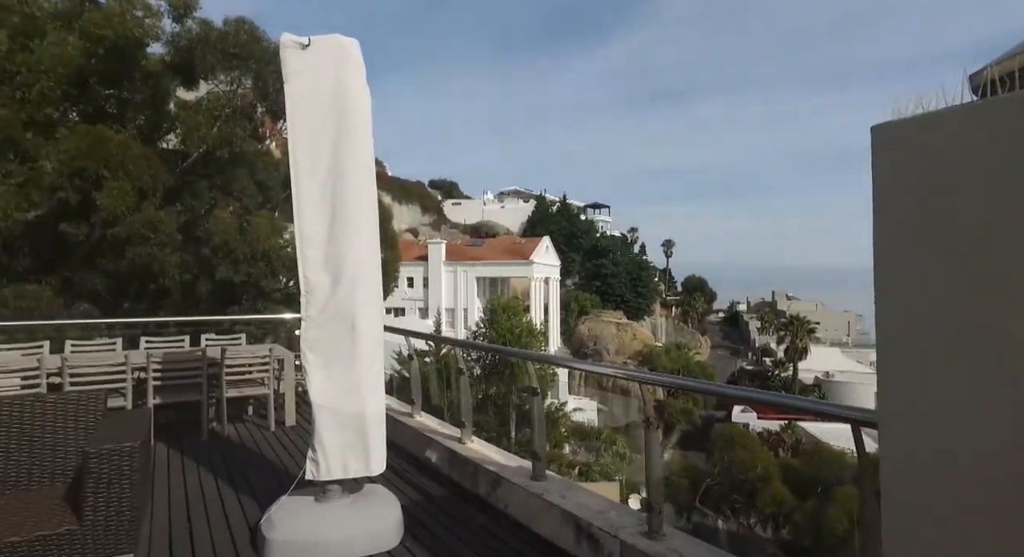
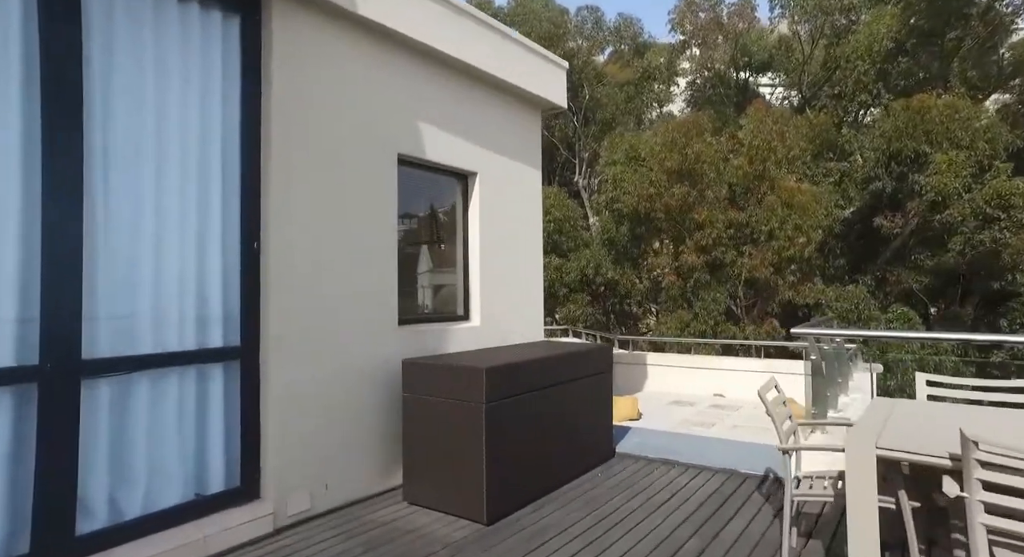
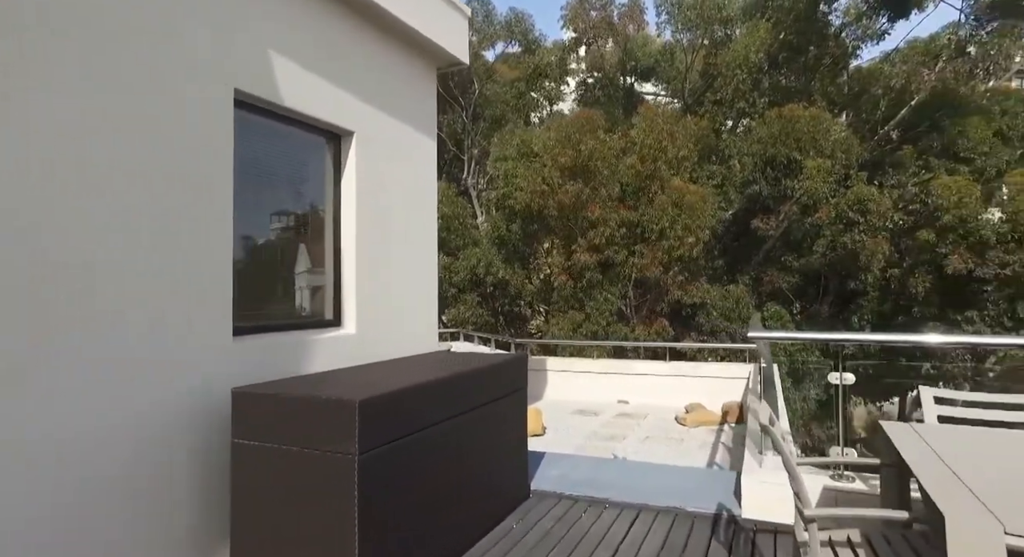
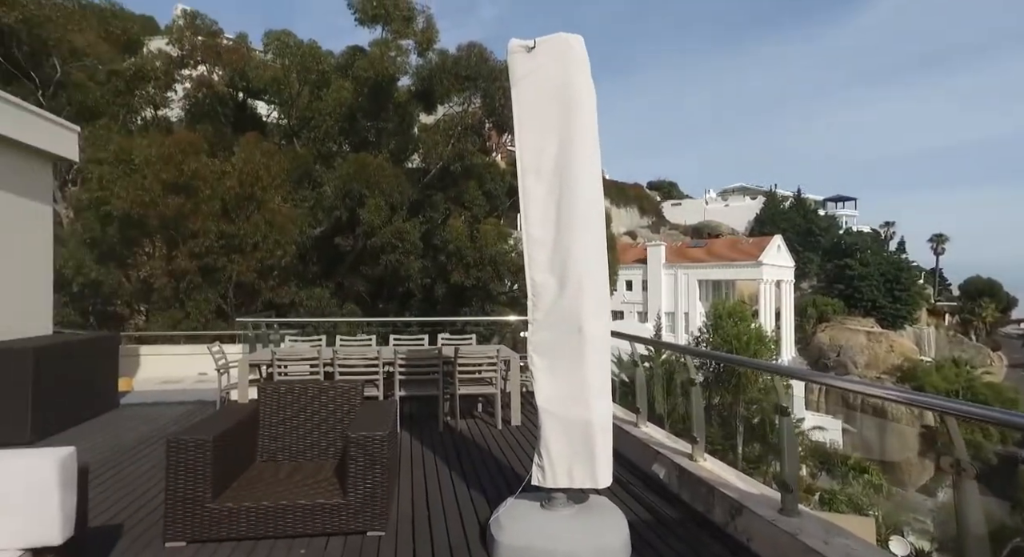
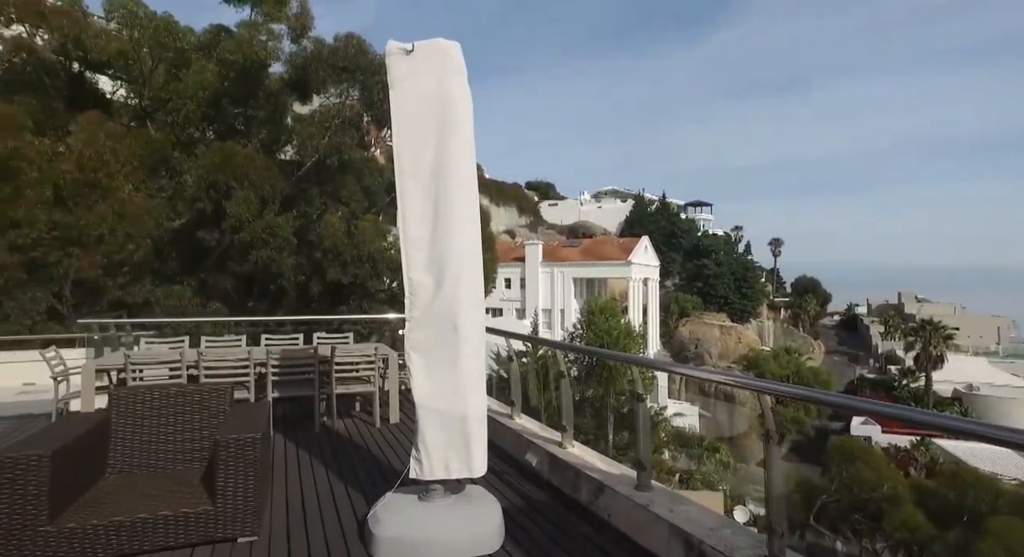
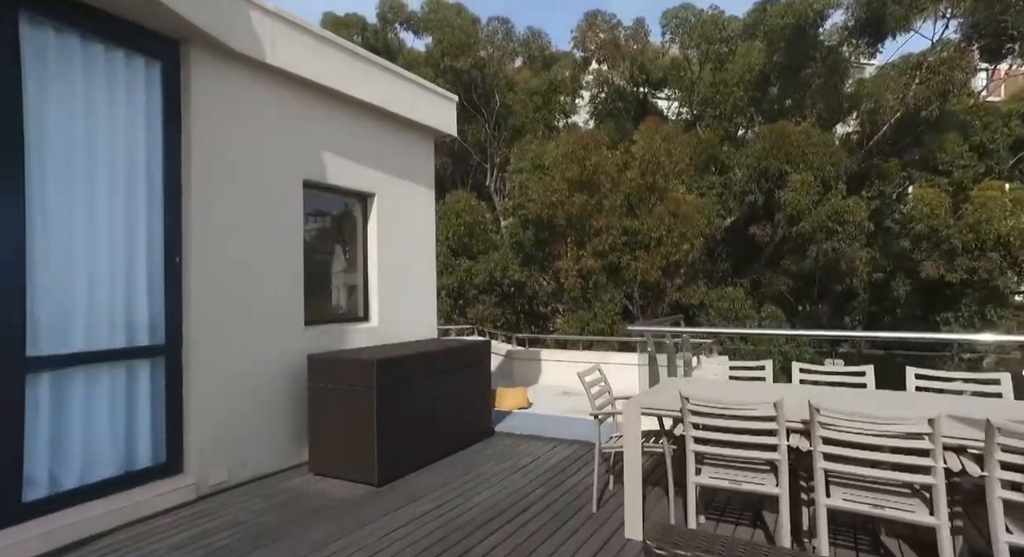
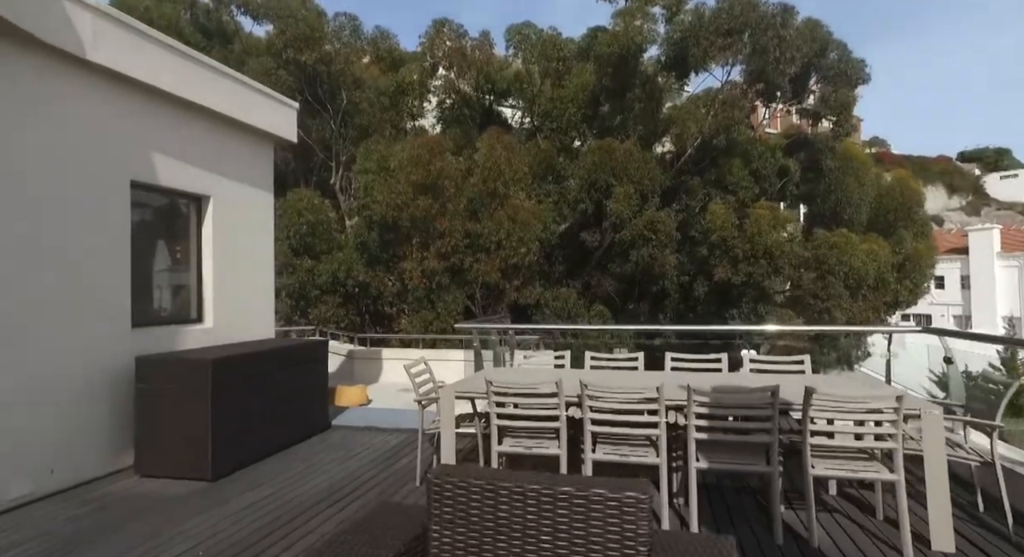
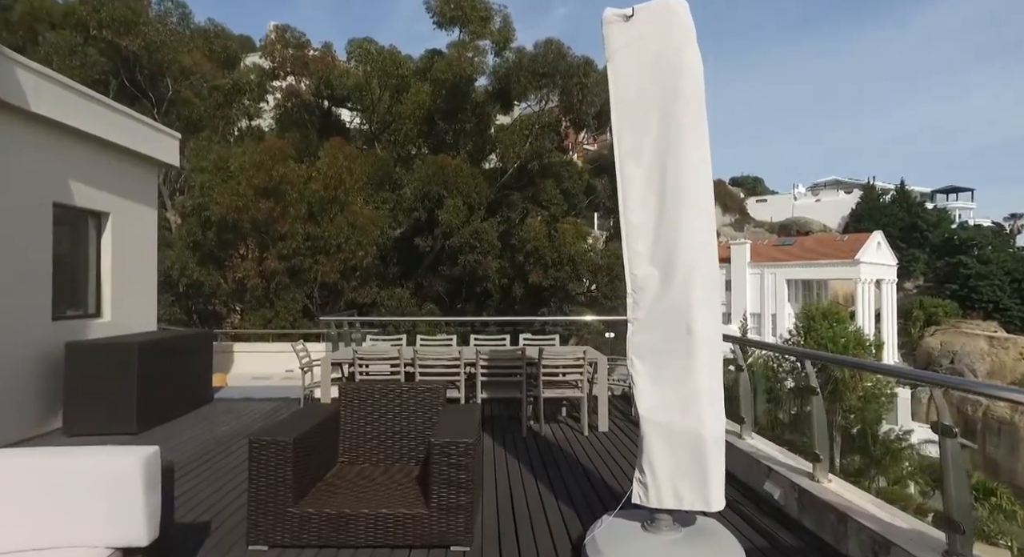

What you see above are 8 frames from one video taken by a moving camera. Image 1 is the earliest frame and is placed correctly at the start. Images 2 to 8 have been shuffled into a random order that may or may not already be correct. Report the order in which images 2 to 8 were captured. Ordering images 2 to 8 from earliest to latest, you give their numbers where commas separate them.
5, 4, 8, 7, 6, 2, 3
